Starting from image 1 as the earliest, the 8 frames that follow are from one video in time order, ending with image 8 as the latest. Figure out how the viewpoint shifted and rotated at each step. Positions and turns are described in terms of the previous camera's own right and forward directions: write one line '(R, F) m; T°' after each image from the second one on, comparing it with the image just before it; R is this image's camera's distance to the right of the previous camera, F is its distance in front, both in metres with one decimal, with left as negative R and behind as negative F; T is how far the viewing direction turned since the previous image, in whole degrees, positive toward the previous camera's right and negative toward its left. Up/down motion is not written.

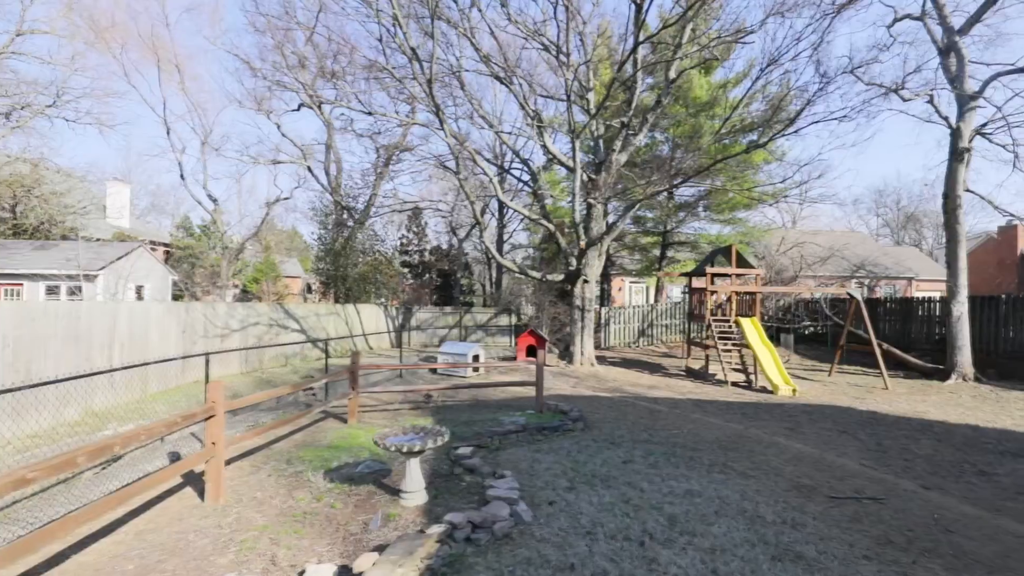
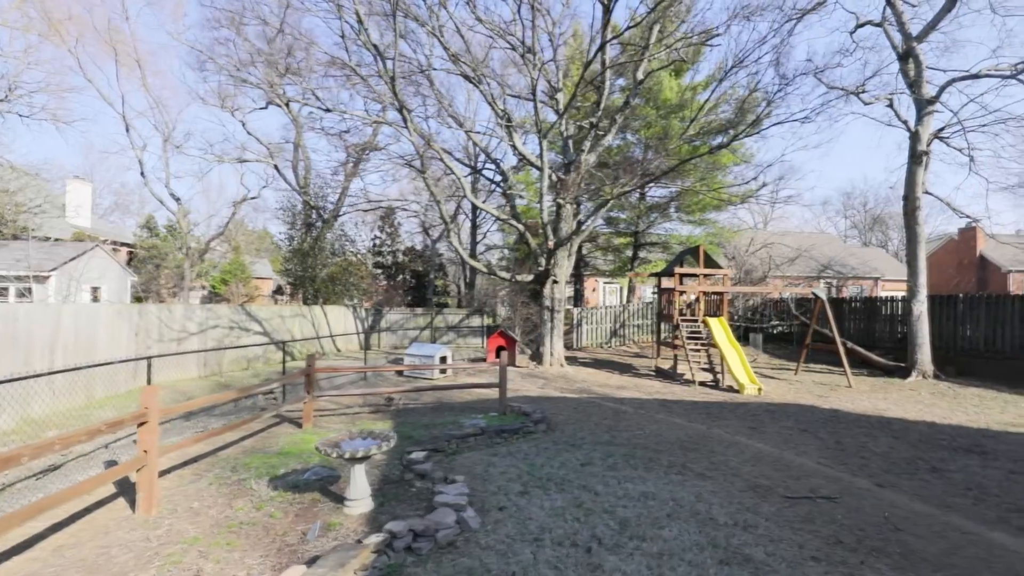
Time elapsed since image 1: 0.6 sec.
(+0.2, +0.1) m; +2°
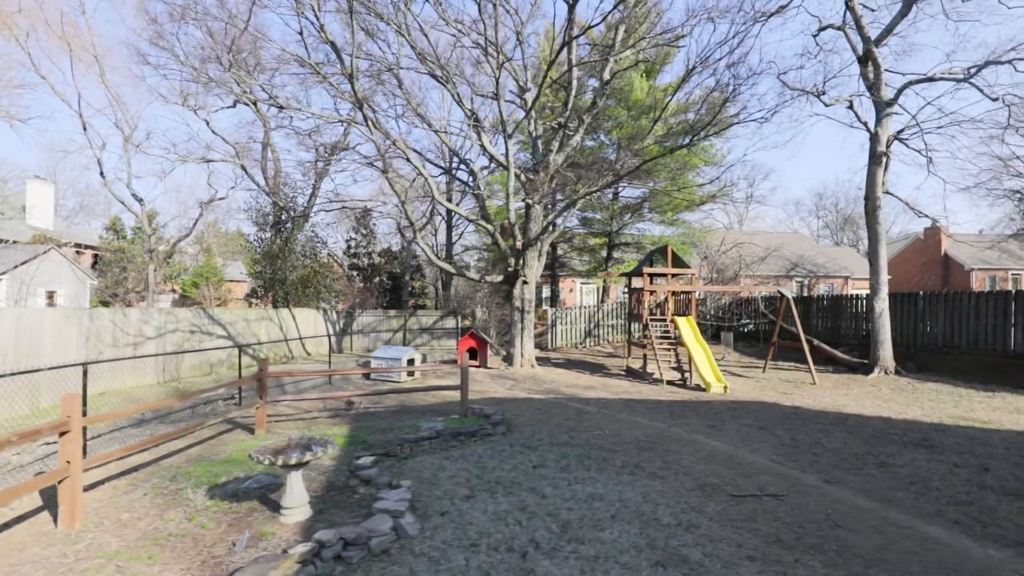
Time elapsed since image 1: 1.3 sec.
(+0.3, +0.1) m; +2°
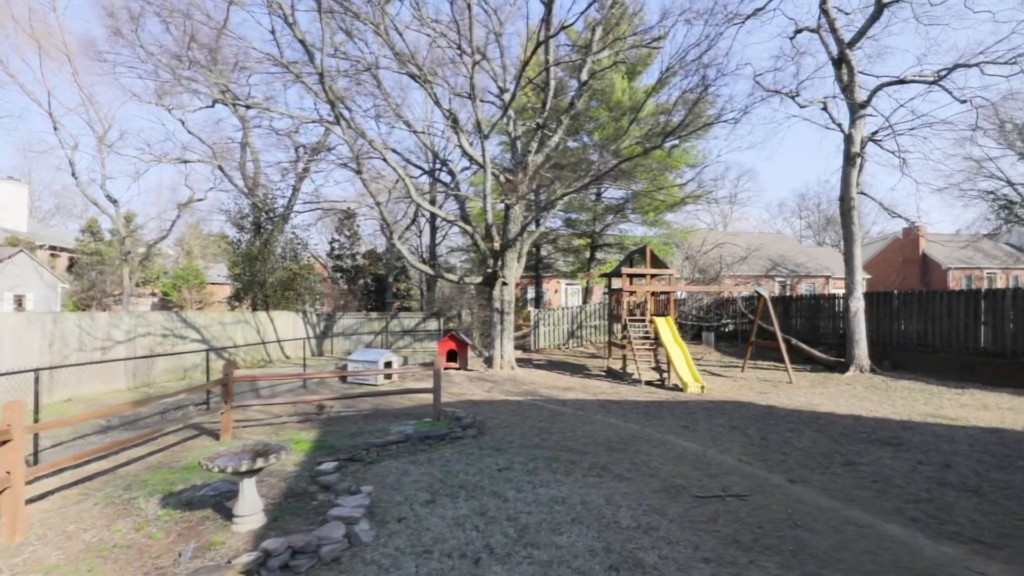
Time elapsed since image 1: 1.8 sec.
(+0.2, +0.1) m; +1°
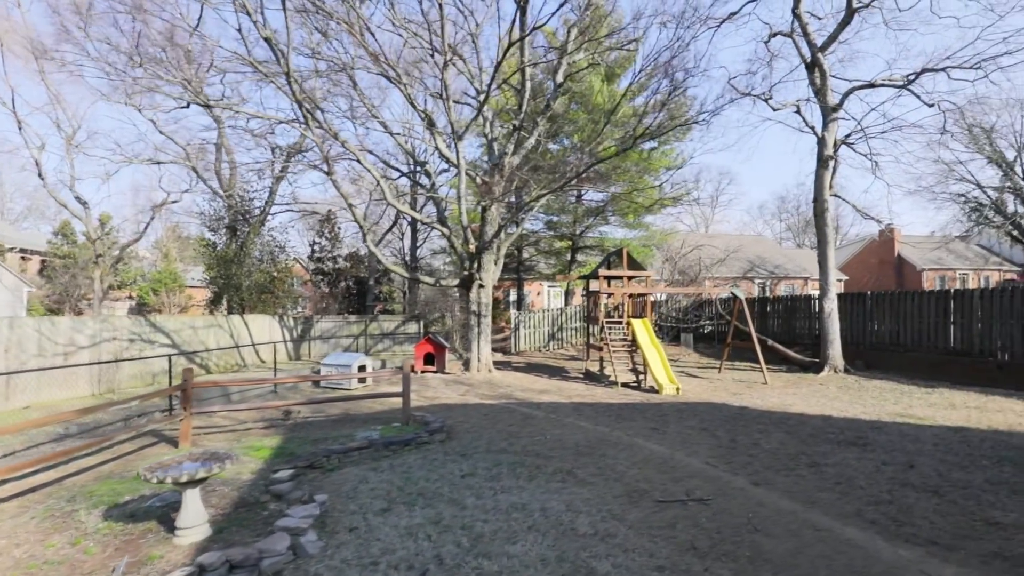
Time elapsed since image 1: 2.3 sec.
(+0.2, +0.1) m; +1°
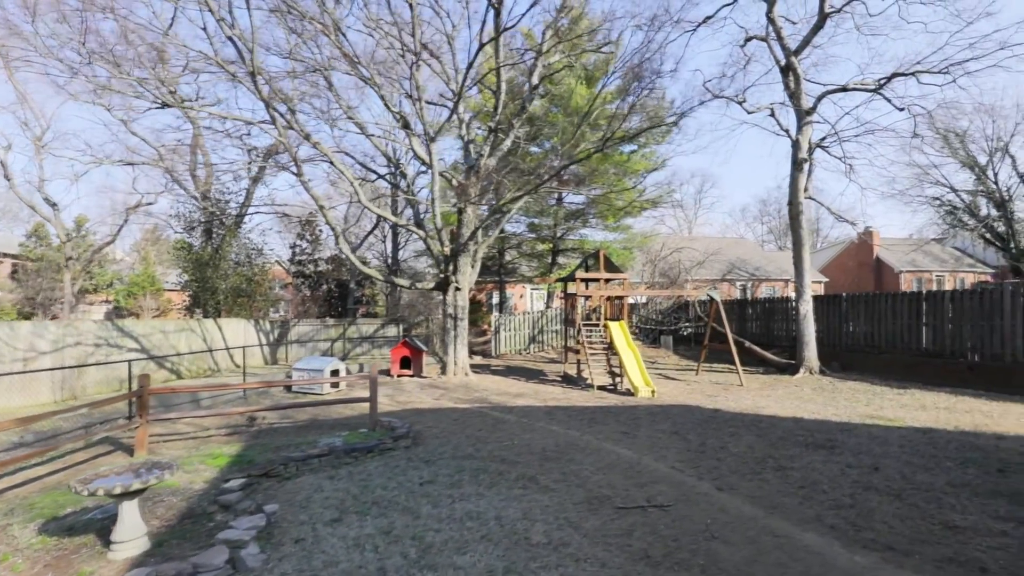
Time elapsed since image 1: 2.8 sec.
(+0.3, +0.1) m; +1°
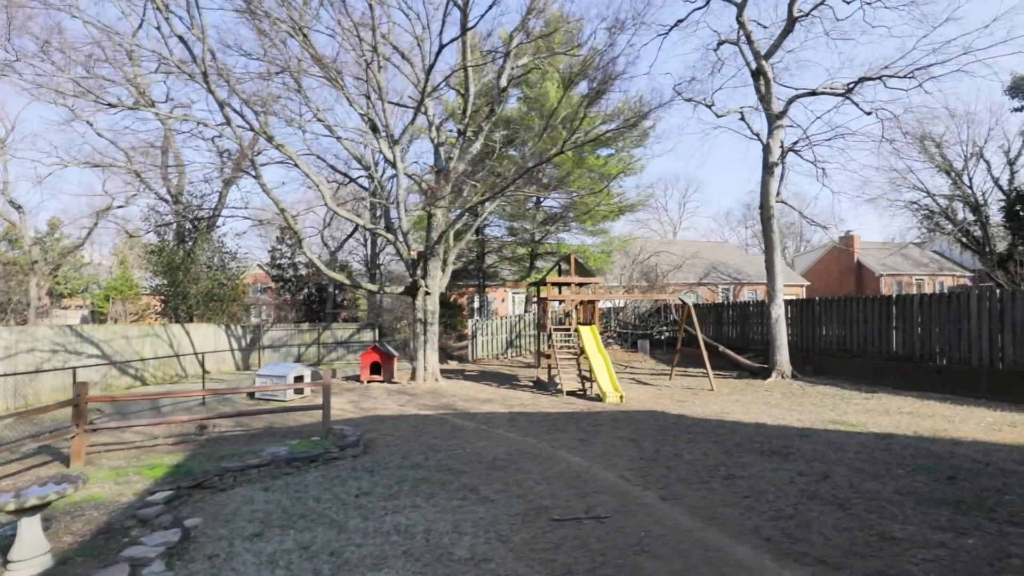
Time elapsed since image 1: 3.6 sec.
(+0.5, +0.1) m; +1°
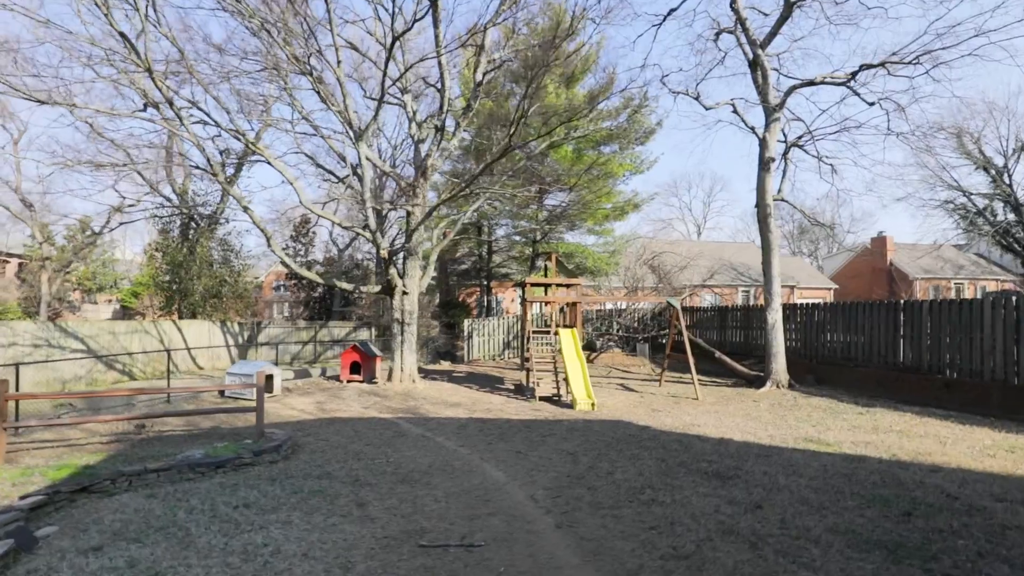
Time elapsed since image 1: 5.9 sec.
(+1.2, +0.5) m; -4°
